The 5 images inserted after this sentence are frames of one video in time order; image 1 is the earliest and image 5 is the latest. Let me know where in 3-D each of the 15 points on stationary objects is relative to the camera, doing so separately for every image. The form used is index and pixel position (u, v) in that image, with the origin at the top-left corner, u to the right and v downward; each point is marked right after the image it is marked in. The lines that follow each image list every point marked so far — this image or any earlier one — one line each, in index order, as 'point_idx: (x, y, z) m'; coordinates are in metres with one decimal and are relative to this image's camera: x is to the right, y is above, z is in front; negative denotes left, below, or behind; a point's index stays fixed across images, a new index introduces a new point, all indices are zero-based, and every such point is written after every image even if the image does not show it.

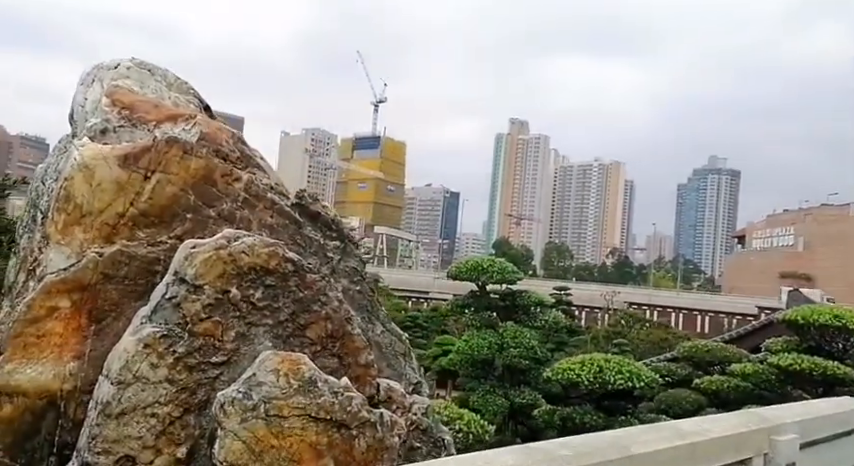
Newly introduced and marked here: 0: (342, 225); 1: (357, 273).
0: (-0.3, 0.0, +3.3) m
1: (-0.3, -0.2, +3.3) m
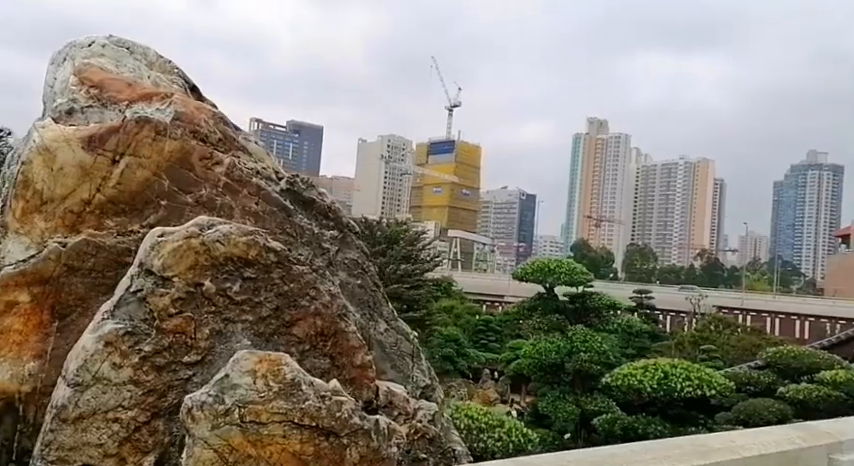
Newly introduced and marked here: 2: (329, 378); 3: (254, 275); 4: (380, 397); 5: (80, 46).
0: (-0.3, +0.1, +3.0) m
1: (-0.2, -0.1, +3.0) m
2: (-0.3, -0.5, +2.6) m
3: (-0.5, -0.1, +2.5) m
4: (-0.2, -0.5, +2.7) m
5: (-1.1, +0.6, +2.7) m
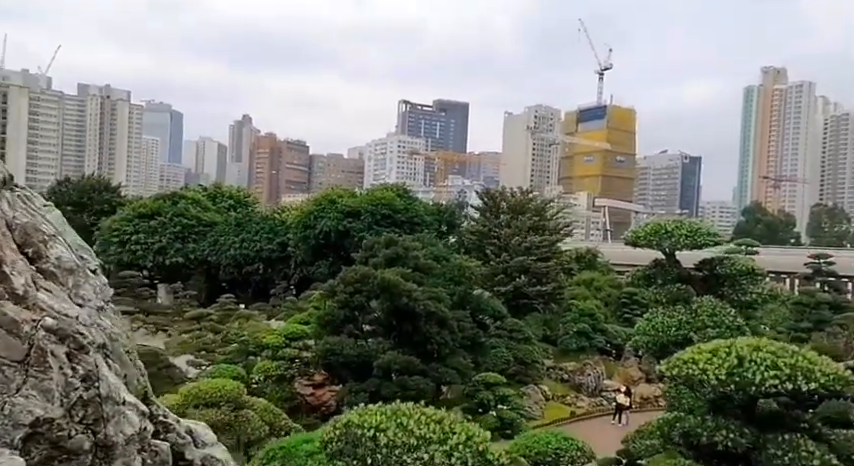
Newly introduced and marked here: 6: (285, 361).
0: (-1.1, +0.3, +1.5) m
1: (-1.0, +0.1, +1.5) m
2: (-1.1, -0.3, +1.2) m
3: (-1.3, 0.0, +1.1) m
4: (-0.9, -0.4, +1.3) m
5: (-1.9, +0.7, +1.4) m
6: (-2.2, -2.0, +13.2) m
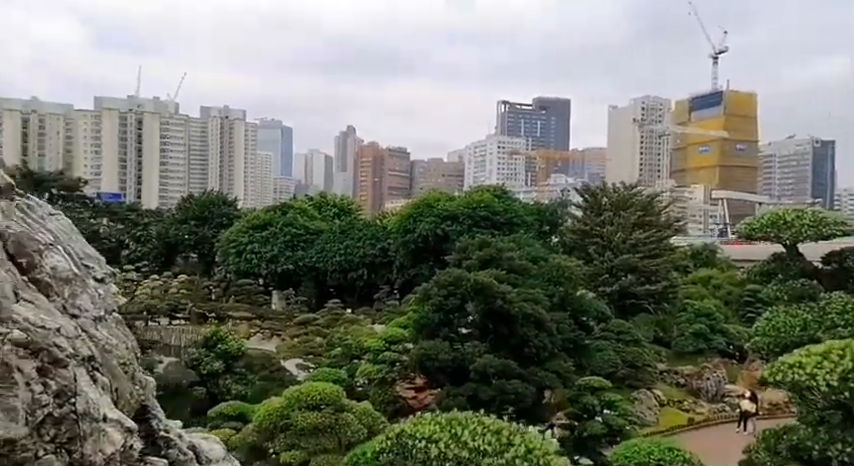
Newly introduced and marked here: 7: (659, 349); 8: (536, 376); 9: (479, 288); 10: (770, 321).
0: (-1.1, +0.2, +1.5) m
1: (-1.0, 0.0, +1.5) m
2: (-1.2, -0.3, +1.2) m
3: (-1.4, 0.0, +1.1) m
4: (-1.0, -0.4, +1.2) m
5: (-2.0, +0.7, +1.4) m
6: (-0.6, -2.1, +13.1) m
7: (+4.9, -2.5, +17.8) m
8: (+1.6, -2.1, +12.1) m
9: (+0.8, -0.8, +12.6) m
10: (+4.9, -1.3, +12.2) m
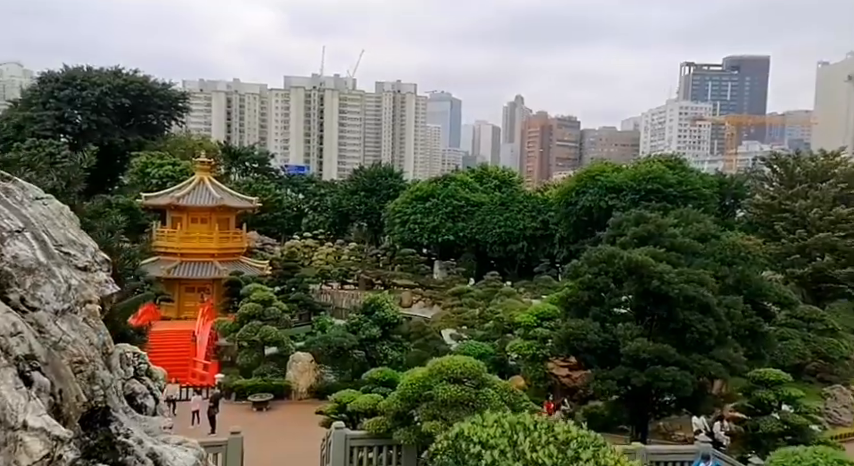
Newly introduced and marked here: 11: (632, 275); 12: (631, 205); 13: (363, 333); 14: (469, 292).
0: (-1.2, +0.2, +1.4) m
1: (-1.2, +0.1, +1.4) m
2: (-1.4, -0.3, +1.1) m
3: (-1.6, 0.0, +1.1) m
4: (-1.2, -0.4, +1.1) m
5: (-2.1, +0.7, +1.5) m
6: (+1.7, -1.6, +12.8) m
7: (+8.1, -2.0, +16.2) m
8: (+3.6, -1.7, +11.3) m
9: (+3.0, -0.5, +11.9) m
10: (+6.9, -1.0, +10.7) m
11: (+3.0, -0.6, +12.0) m
12: (+4.8, +0.7, +19.7) m
13: (-1.1, -1.7, +14.0) m
14: (+0.9, -1.3, +17.9) m
